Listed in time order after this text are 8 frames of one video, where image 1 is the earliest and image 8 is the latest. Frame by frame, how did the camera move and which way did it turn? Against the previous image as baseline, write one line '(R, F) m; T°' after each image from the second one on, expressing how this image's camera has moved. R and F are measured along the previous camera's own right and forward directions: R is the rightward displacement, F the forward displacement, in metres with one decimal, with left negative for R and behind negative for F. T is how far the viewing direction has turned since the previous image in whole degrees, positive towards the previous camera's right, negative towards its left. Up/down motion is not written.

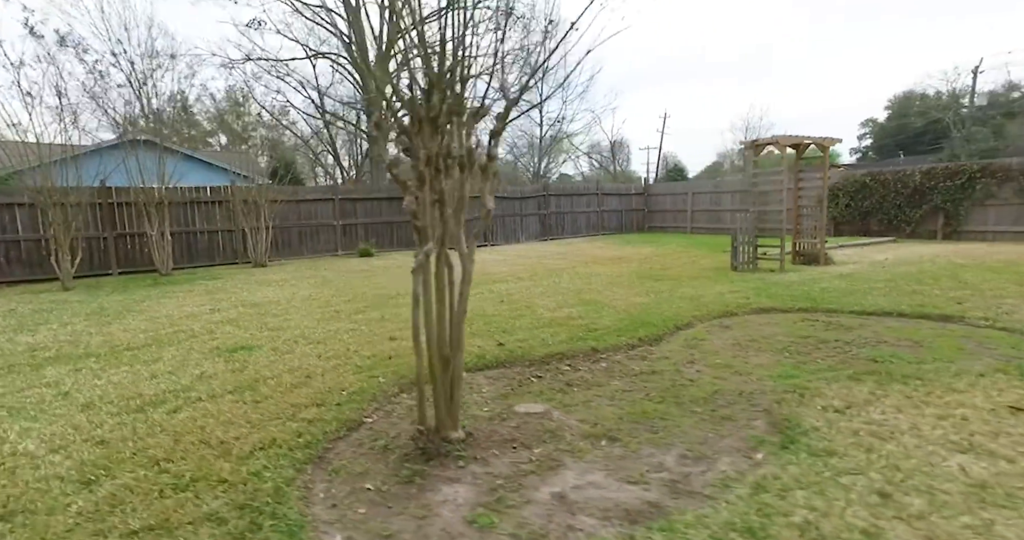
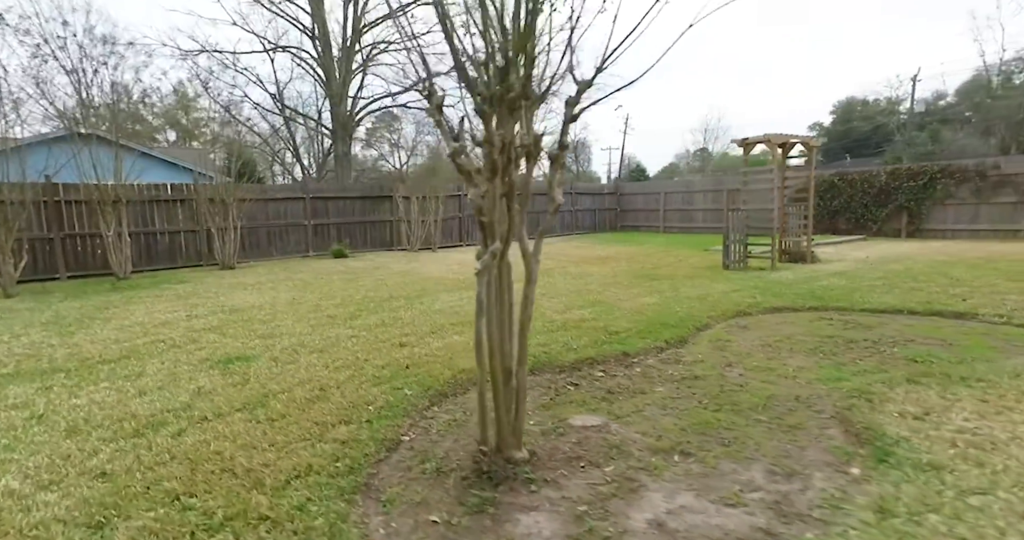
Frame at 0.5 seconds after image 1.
(-0.4, +0.2) m; +4°
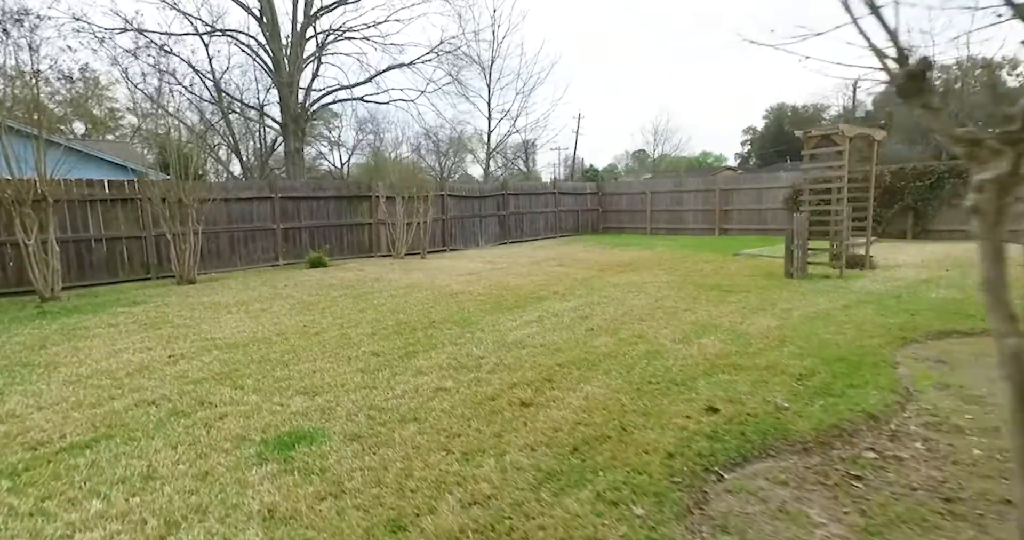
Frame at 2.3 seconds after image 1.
(-1.2, +1.1) m; +6°
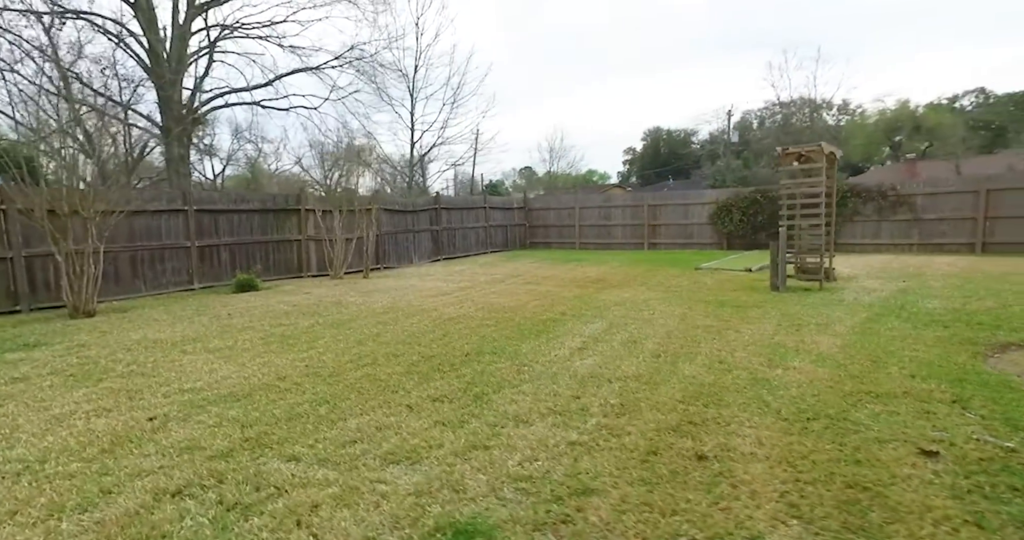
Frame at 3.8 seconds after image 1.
(-1.2, +0.7) m; +11°
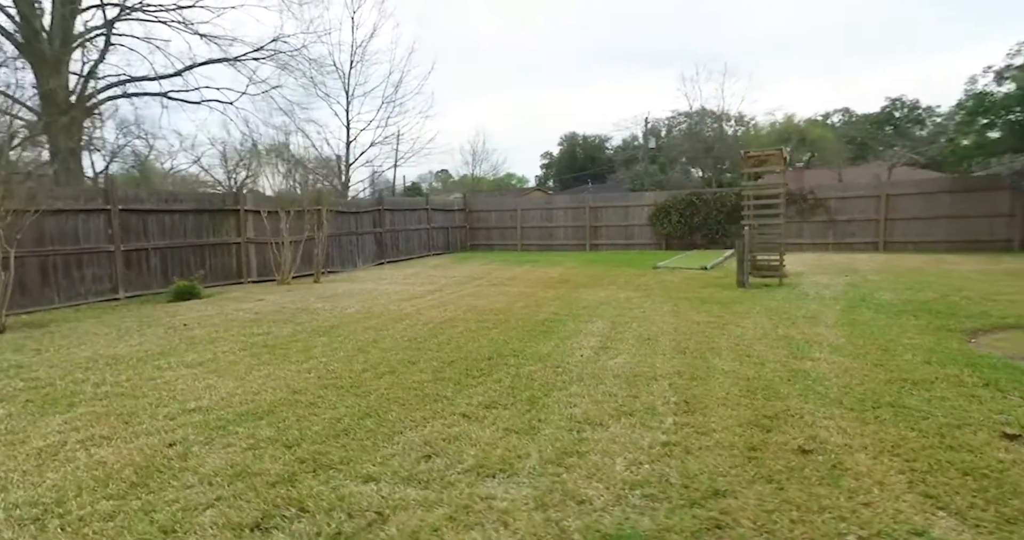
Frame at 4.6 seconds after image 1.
(-0.8, +0.2) m; +9°
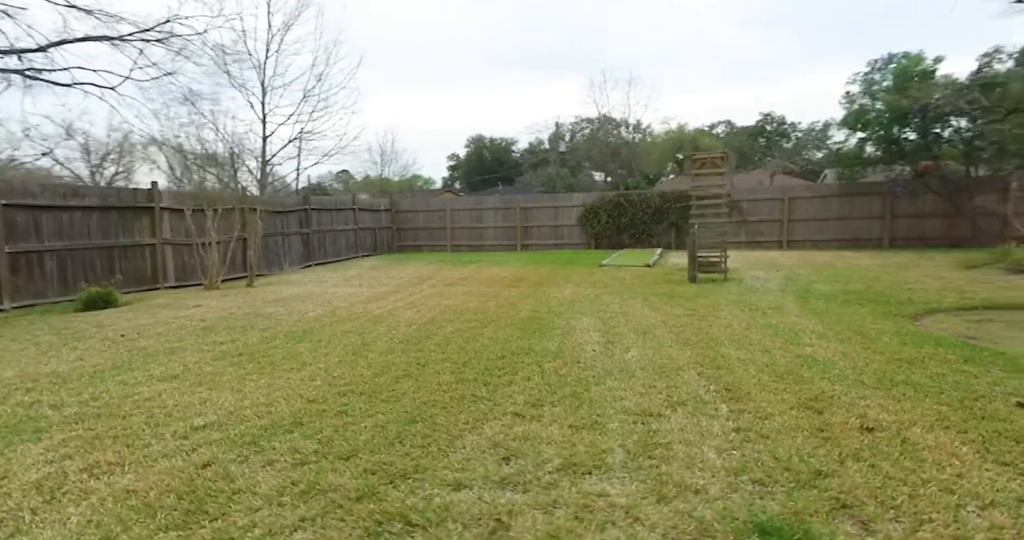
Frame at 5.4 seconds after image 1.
(-0.8, +0.1) m; +10°
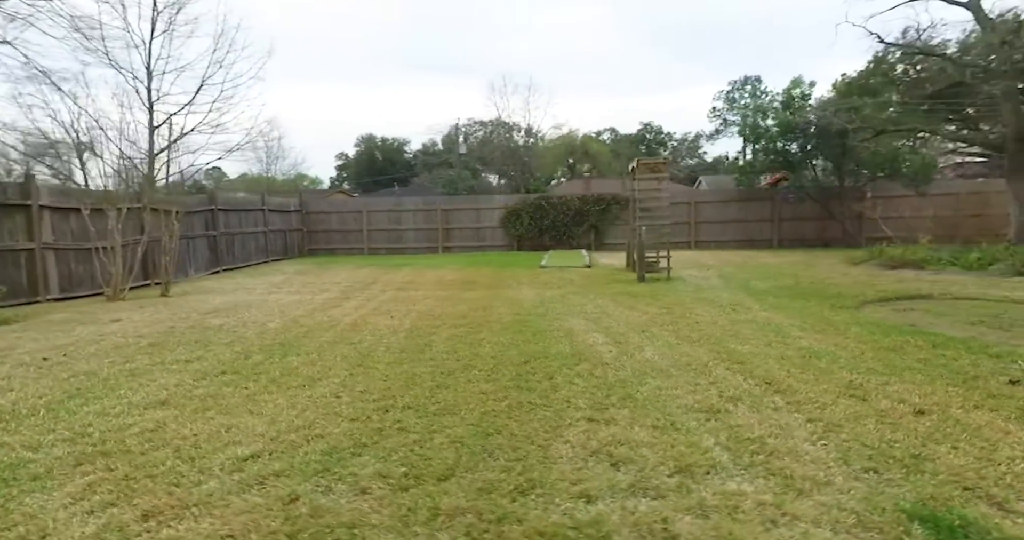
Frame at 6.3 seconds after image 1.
(-0.9, +0.2) m; +11°
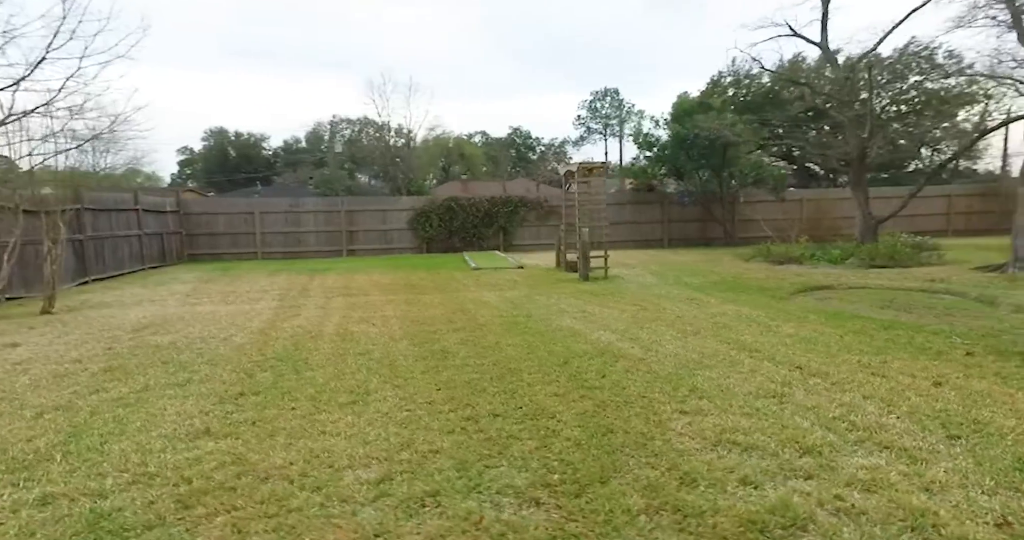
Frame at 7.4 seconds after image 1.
(-1.1, +0.2) m; +13°
